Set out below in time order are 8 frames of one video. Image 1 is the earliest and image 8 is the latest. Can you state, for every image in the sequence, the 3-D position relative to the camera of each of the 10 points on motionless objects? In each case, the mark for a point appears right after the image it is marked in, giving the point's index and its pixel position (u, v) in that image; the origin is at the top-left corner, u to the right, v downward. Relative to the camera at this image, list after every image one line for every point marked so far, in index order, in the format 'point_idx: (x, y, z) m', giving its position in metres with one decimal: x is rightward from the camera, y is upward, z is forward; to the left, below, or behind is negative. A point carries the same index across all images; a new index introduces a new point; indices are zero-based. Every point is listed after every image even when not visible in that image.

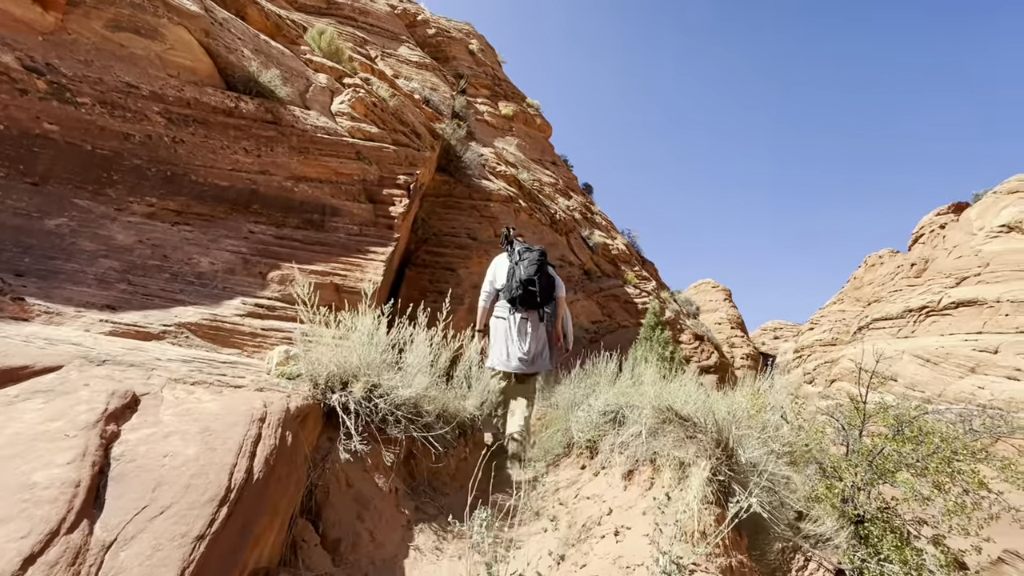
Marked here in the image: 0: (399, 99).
0: (-2.3, +3.8, +9.6) m
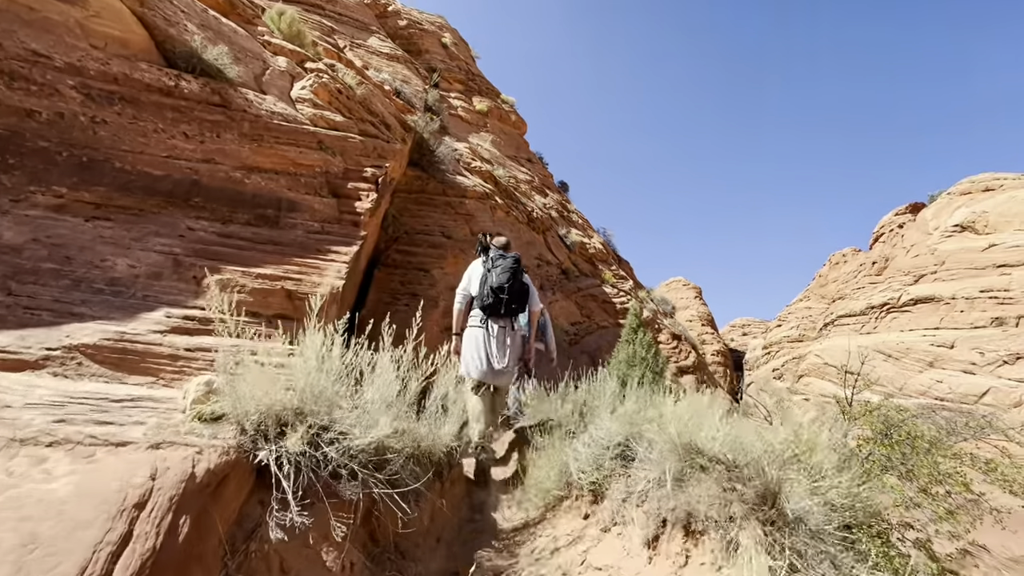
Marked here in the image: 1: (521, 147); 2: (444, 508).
0: (-2.7, +3.8, +9.0) m
1: (+0.3, +5.2, +17.6) m
2: (-0.4, -1.3, +2.6) m
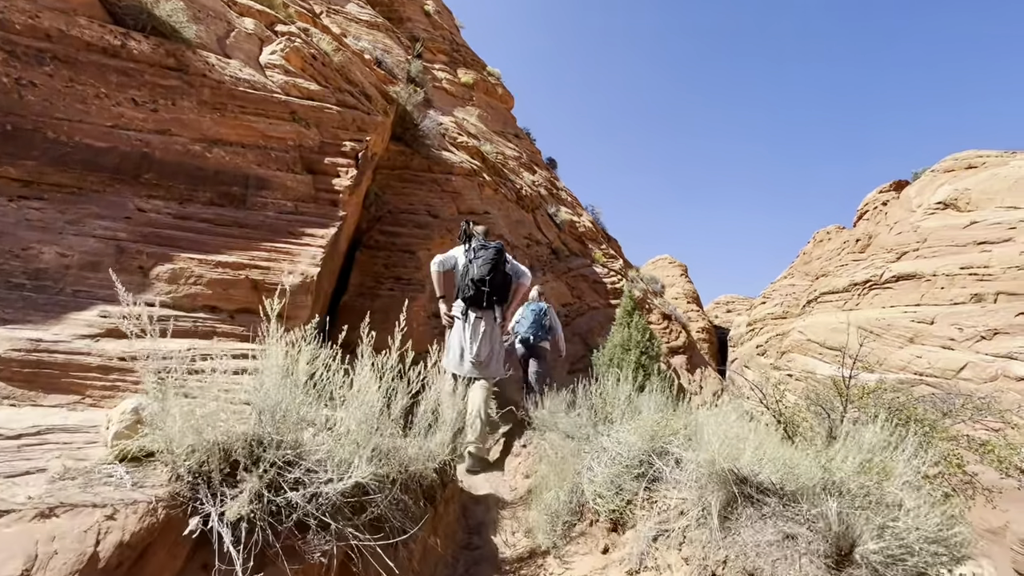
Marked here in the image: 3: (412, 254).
0: (-2.9, +4.1, +8.3) m
1: (-0.1, +6.0, +16.9) m
2: (-0.4, -1.2, +2.3) m
3: (-1.6, +0.5, +7.3) m
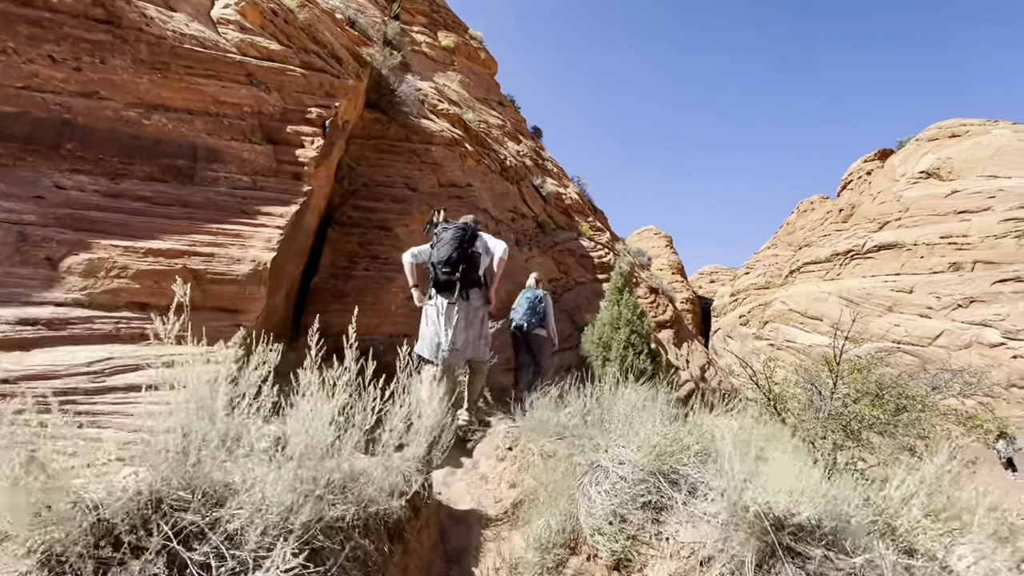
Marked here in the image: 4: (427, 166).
0: (-3.2, +4.5, +7.6) m
1: (-0.7, +6.9, +16.2) m
2: (-0.4, -1.2, +2.0) m
3: (-1.8, +0.8, +6.9) m
4: (-1.6, +2.3, +8.9) m
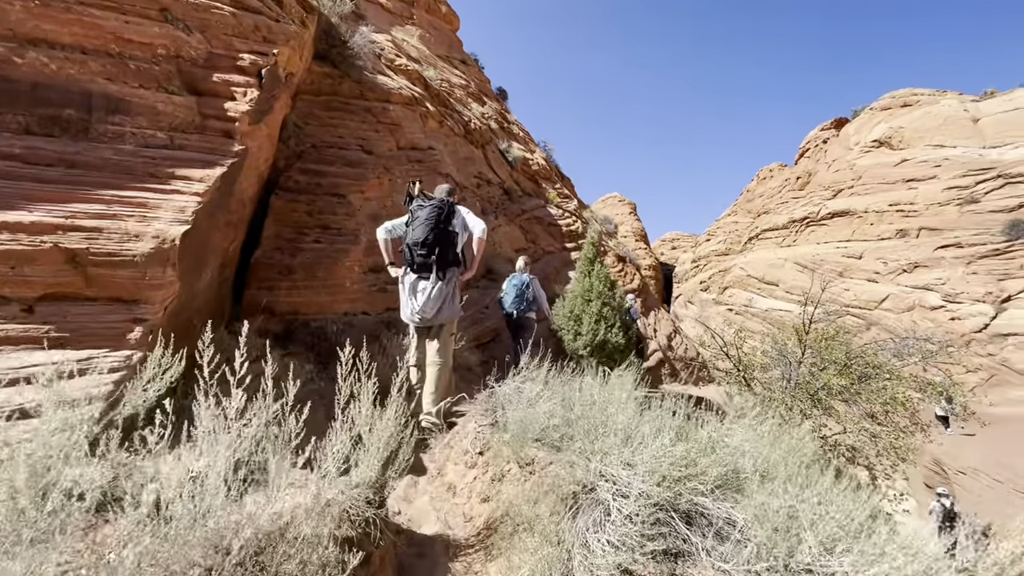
0: (-3.8, +4.8, +6.6) m
1: (-1.9, +7.8, +15.1) m
2: (-0.5, -1.2, +1.6) m
3: (-2.3, +1.2, +6.2) m
4: (-2.2, +2.8, +8.1) m
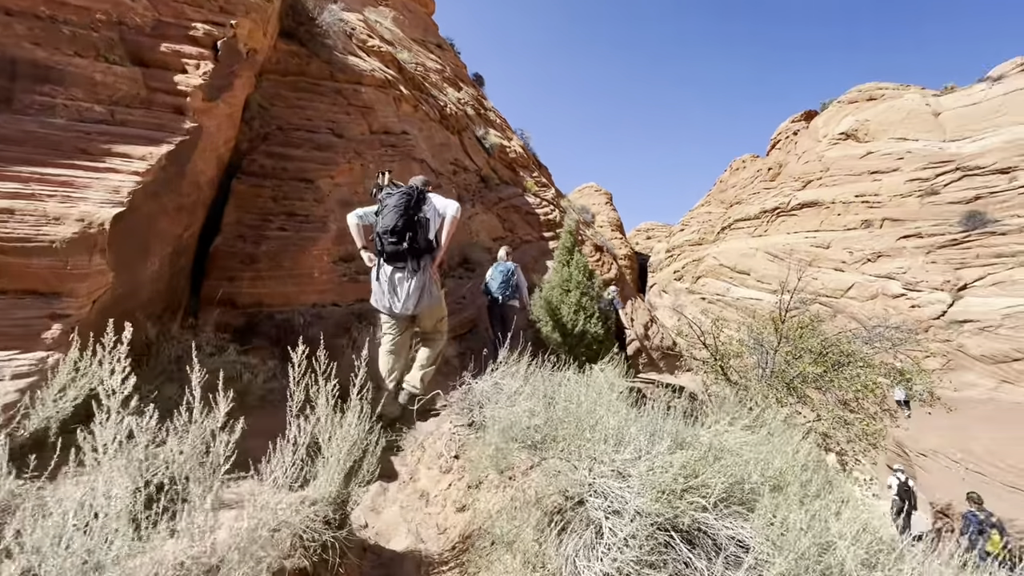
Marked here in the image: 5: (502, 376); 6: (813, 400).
0: (-4.1, +5.0, +6.1) m
1: (-2.6, +8.2, +14.7) m
2: (-0.6, -1.1, +1.4) m
3: (-2.5, +1.3, +5.9) m
4: (-2.6, +2.9, +7.7) m
5: (-0.1, -0.6, +3.2) m
6: (+4.7, -1.7, +7.3) m
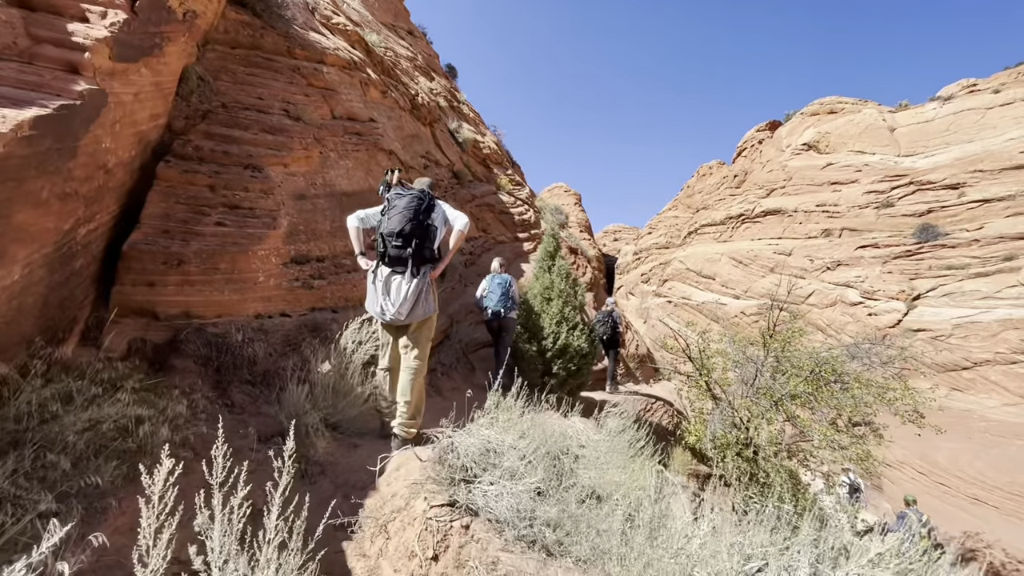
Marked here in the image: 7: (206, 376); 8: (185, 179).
0: (-4.2, +4.9, +5.1) m
1: (-3.3, +8.1, +13.8) m
2: (-0.5, -1.2, +0.7) m
3: (-2.7, +1.2, +5.0) m
4: (-2.9, +2.9, +6.9) m
5: (-0.1, -0.7, +2.6) m
6: (+4.3, -2.0, +7.0) m
7: (-2.3, -0.7, +3.5) m
8: (-3.1, +1.0, +4.5) m
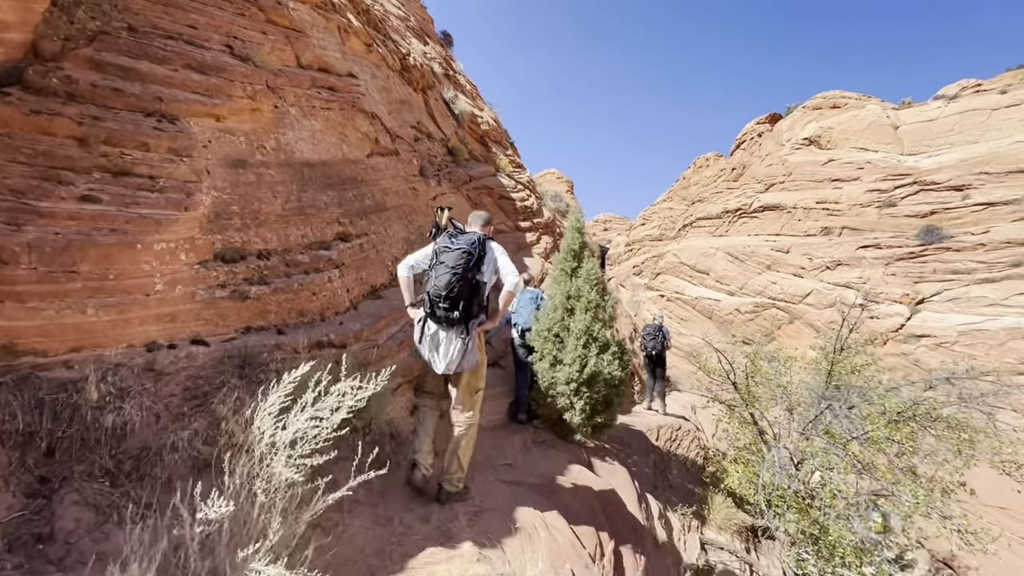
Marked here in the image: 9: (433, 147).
0: (-3.8, +4.9, +3.3) m
1: (-3.1, +8.4, +11.9) m
2: (-0.2, -1.5, -0.8) m
3: (-2.5, +1.2, +3.4) m
4: (-2.6, +2.9, +5.2) m
5: (+0.1, -0.9, +1.1) m
6: (+4.4, -2.2, +5.7) m
7: (-2.1, -0.8, +2.0) m
8: (-2.9, +1.0, +2.8) m
9: (-1.3, +2.5, +8.3) m
